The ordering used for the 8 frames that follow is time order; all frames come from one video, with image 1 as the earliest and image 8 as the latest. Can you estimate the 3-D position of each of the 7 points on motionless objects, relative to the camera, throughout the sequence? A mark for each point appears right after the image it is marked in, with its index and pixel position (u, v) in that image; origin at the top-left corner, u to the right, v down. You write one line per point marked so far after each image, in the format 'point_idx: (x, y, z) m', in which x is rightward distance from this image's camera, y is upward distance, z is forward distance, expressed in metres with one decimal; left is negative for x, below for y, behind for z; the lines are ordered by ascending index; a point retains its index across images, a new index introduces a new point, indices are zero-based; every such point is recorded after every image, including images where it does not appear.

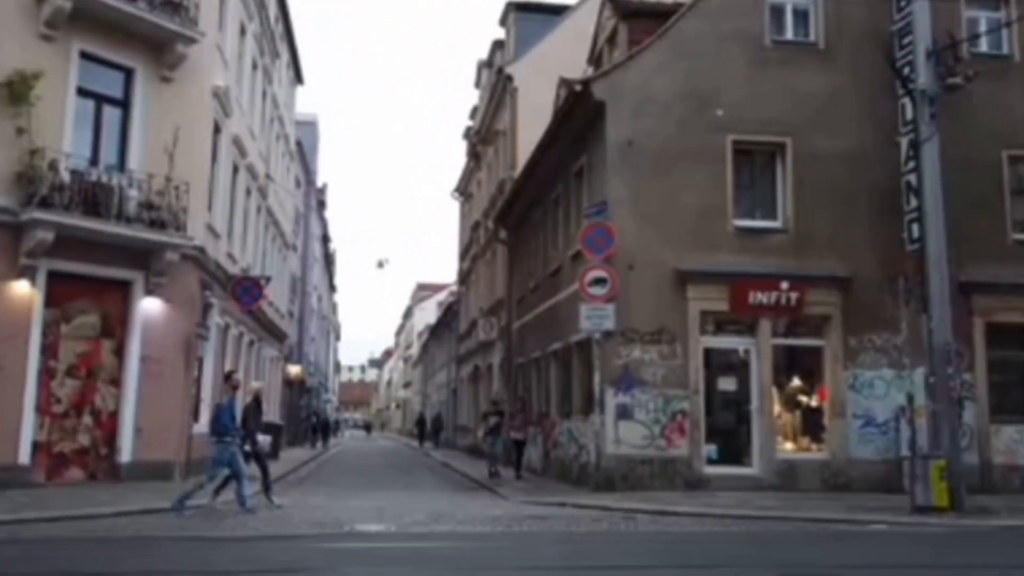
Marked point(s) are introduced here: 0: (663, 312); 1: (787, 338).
0: (+3.3, -0.5, +18.4) m
1: (+6.1, -1.1, +18.7) m
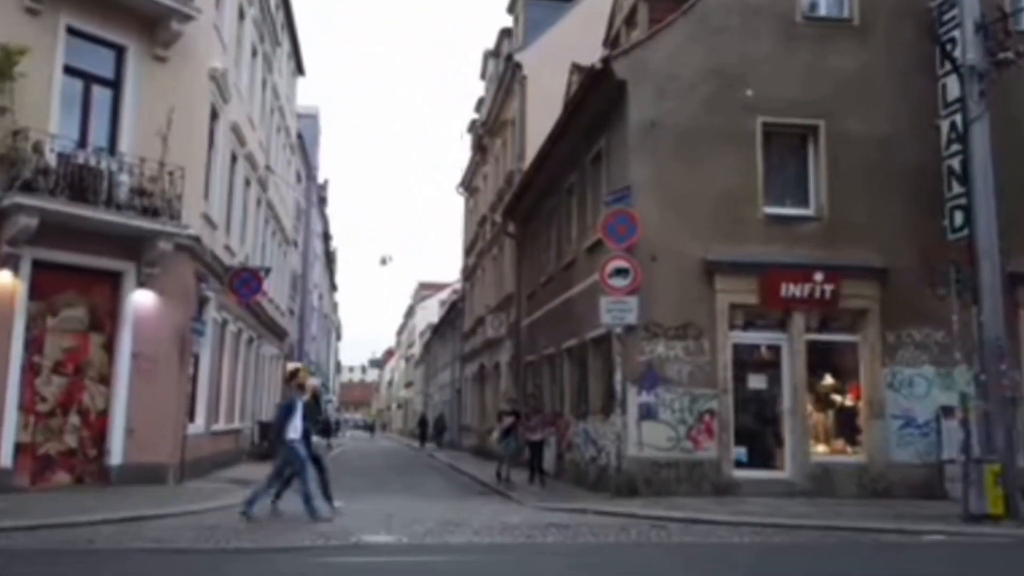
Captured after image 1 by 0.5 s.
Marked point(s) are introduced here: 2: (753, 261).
0: (+3.6, -0.3, +17.2) m
1: (+6.4, -0.9, +17.5) m
2: (+4.9, +0.6, +17.3) m
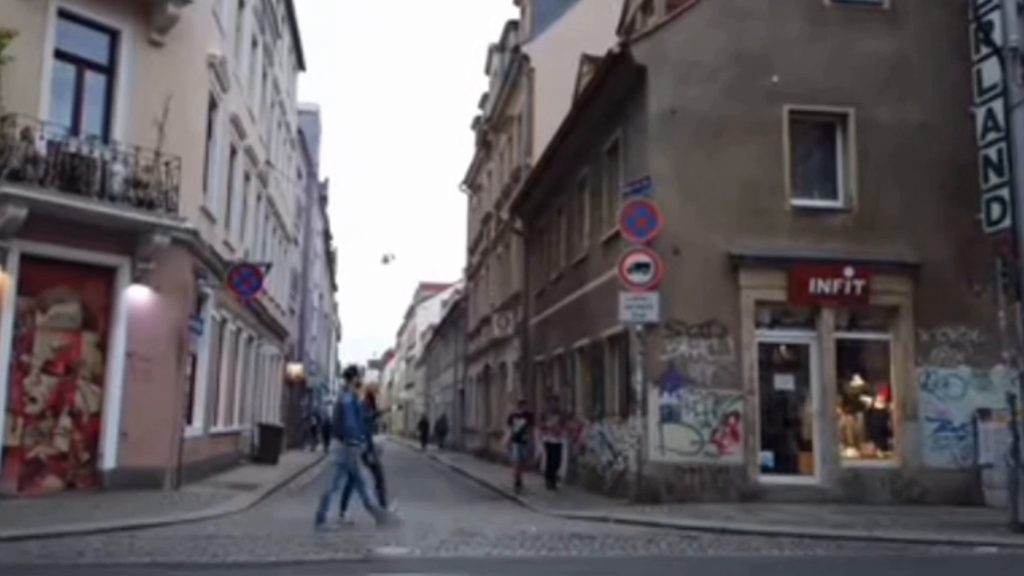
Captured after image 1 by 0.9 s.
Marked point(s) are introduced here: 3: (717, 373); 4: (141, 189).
0: (+3.9, -0.3, +16.3) m
1: (+6.7, -0.9, +16.7) m
2: (+5.2, +0.6, +16.4) m
3: (+3.9, -1.6, +16.1) m
4: (-7.6, +2.0, +17.3) m
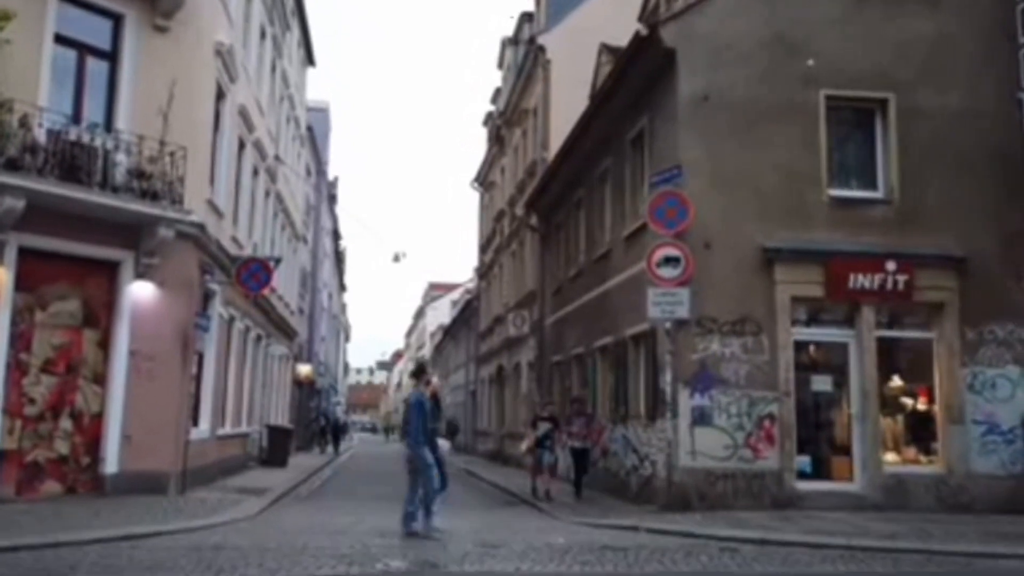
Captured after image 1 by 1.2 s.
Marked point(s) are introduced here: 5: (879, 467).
0: (+4.3, -0.2, +15.5) m
1: (+7.1, -0.8, +15.8) m
2: (+5.6, +0.7, +15.5) m
3: (+4.3, -1.5, +15.3) m
4: (-7.2, +2.1, +16.5) m
5: (+6.6, -3.2, +15.2) m
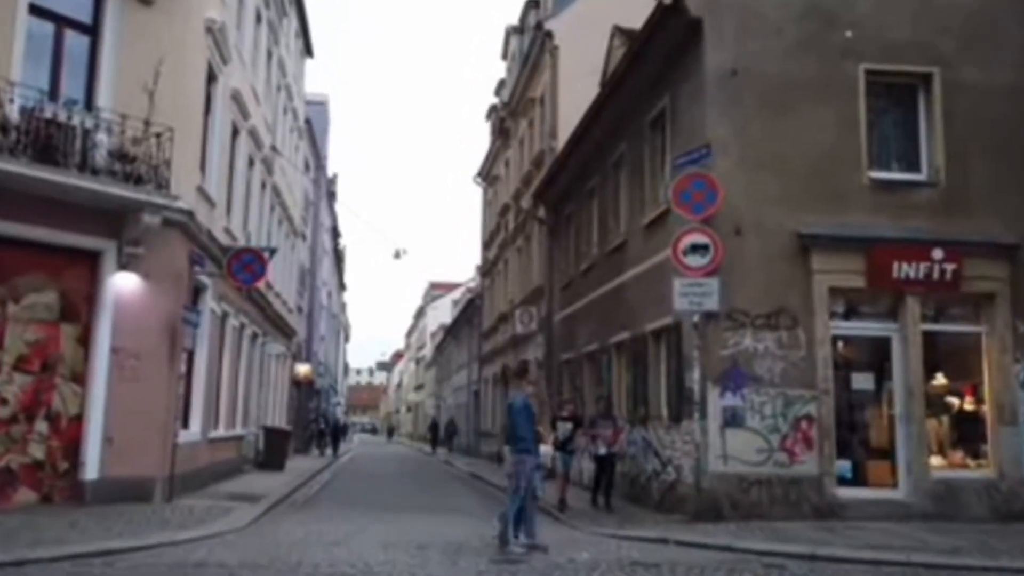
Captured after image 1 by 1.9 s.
0: (+4.5, 0.0, +14.2) m
1: (+7.4, -0.6, +14.5) m
2: (+5.9, +0.9, +14.3) m
3: (+4.6, -1.4, +14.0) m
4: (-7.0, +2.3, +15.3) m
5: (+6.9, -3.1, +14.0) m
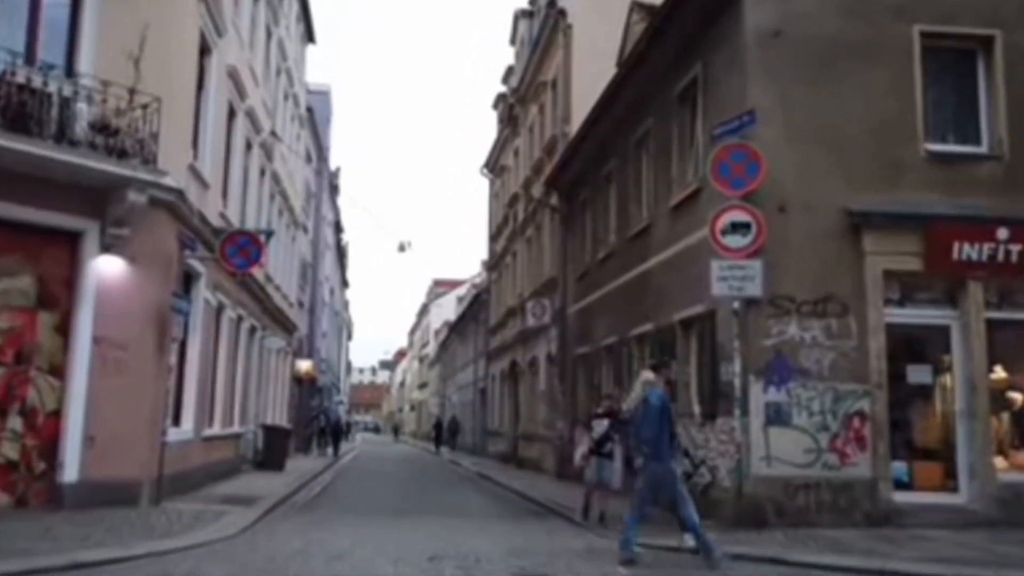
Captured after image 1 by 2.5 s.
0: (+4.8, +0.3, +12.9) m
1: (+7.7, -0.3, +13.2) m
2: (+6.2, +1.2, +12.9) m
3: (+4.9, -1.1, +12.7) m
4: (-6.7, +2.5, +13.9) m
5: (+7.2, -2.8, +12.6) m
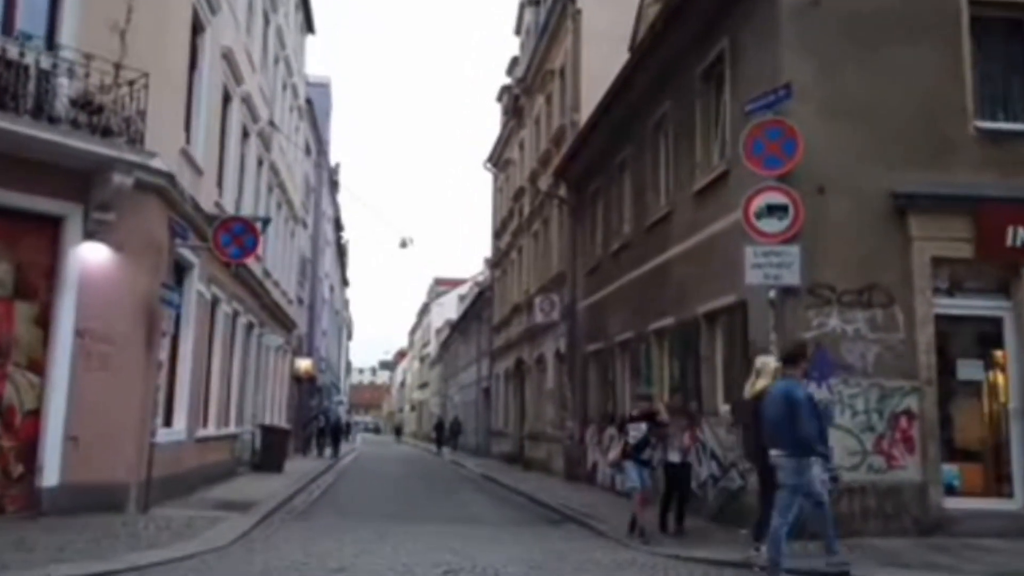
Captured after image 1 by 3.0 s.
0: (+5.1, +0.4, +11.9) m
1: (+7.9, -0.2, +12.2) m
2: (+6.4, +1.3, +11.9) m
3: (+5.1, -0.9, +11.7) m
4: (-6.4, +2.7, +12.9) m
5: (+7.4, -2.6, +11.6) m
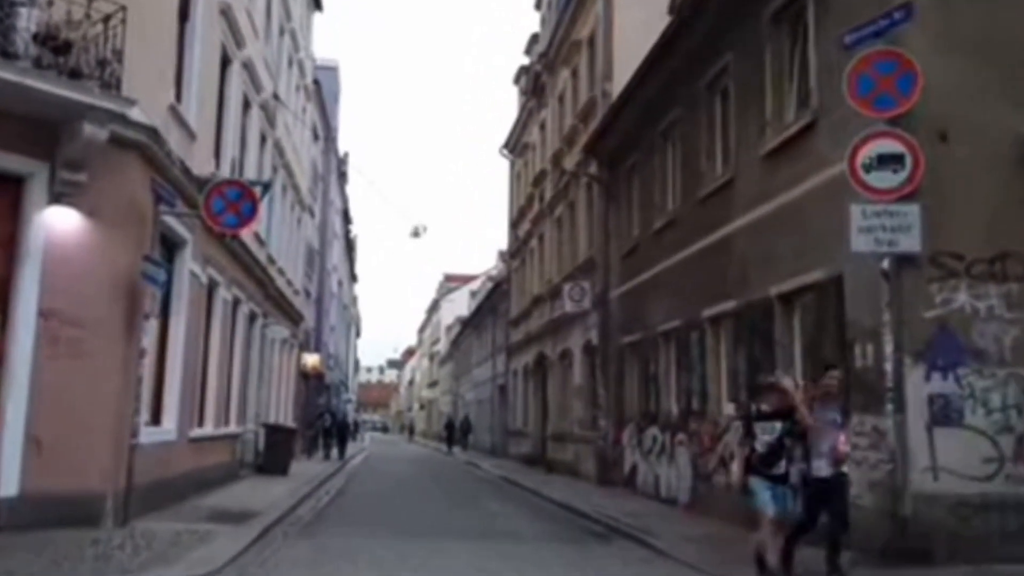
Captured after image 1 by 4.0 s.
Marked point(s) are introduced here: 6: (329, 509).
0: (+5.7, +0.8, +9.7) m
1: (+8.5, +0.2, +9.9) m
2: (+7.0, +1.7, +9.7) m
3: (+5.7, -0.6, +9.5) m
4: (-5.8, +3.1, +10.8) m
5: (+8.0, -2.3, +9.4) m
6: (-3.8, -4.5, +17.3) m
